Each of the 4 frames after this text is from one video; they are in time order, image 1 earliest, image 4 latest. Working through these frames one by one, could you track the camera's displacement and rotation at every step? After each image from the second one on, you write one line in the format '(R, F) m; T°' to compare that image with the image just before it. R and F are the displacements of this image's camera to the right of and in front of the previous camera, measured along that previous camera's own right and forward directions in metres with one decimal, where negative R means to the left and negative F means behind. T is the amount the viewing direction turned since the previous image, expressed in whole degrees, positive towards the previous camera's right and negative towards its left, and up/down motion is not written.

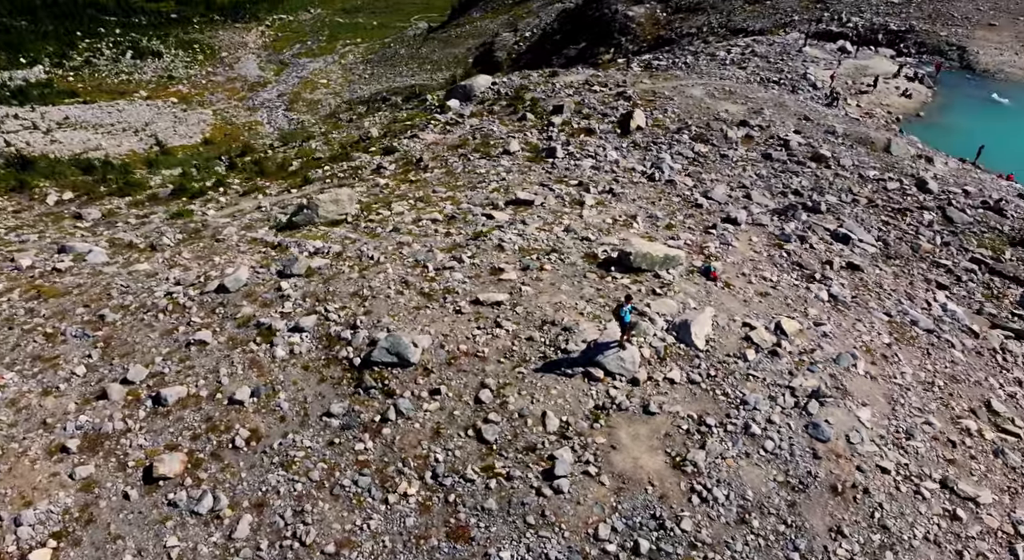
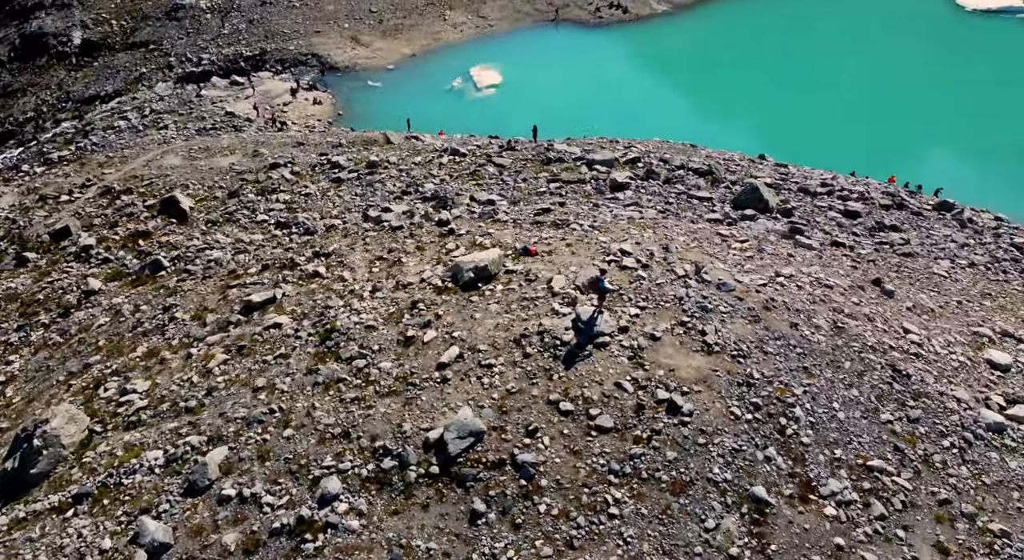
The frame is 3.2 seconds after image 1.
(-6.4, +1.1) m; +36°
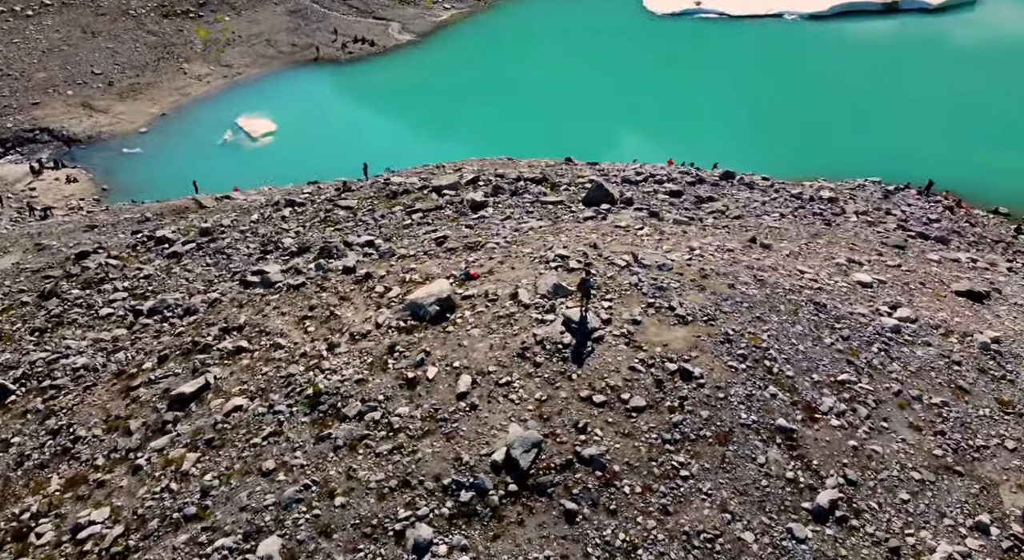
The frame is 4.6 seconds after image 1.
(-3.4, -0.2) m; +15°
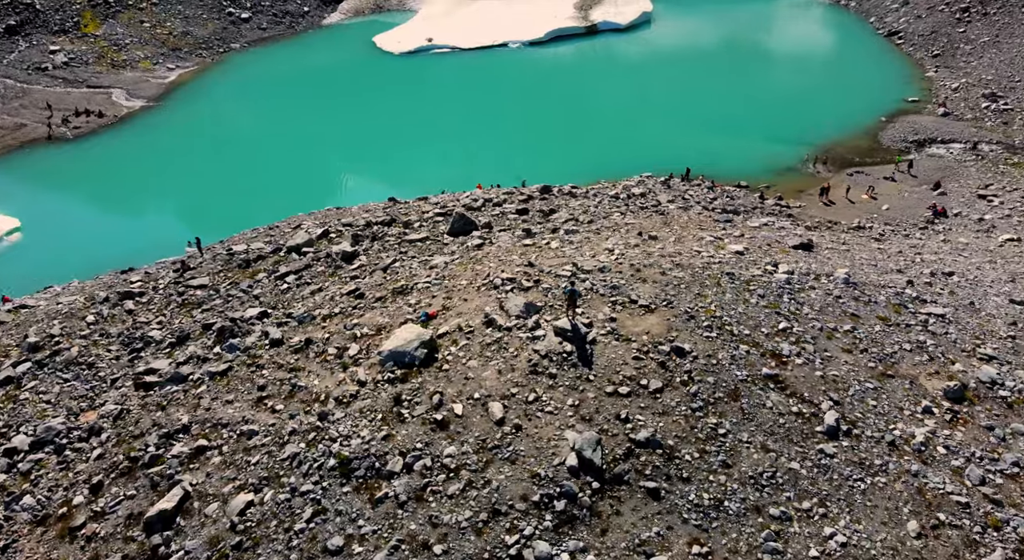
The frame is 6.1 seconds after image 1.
(-3.7, -0.7) m; +15°
